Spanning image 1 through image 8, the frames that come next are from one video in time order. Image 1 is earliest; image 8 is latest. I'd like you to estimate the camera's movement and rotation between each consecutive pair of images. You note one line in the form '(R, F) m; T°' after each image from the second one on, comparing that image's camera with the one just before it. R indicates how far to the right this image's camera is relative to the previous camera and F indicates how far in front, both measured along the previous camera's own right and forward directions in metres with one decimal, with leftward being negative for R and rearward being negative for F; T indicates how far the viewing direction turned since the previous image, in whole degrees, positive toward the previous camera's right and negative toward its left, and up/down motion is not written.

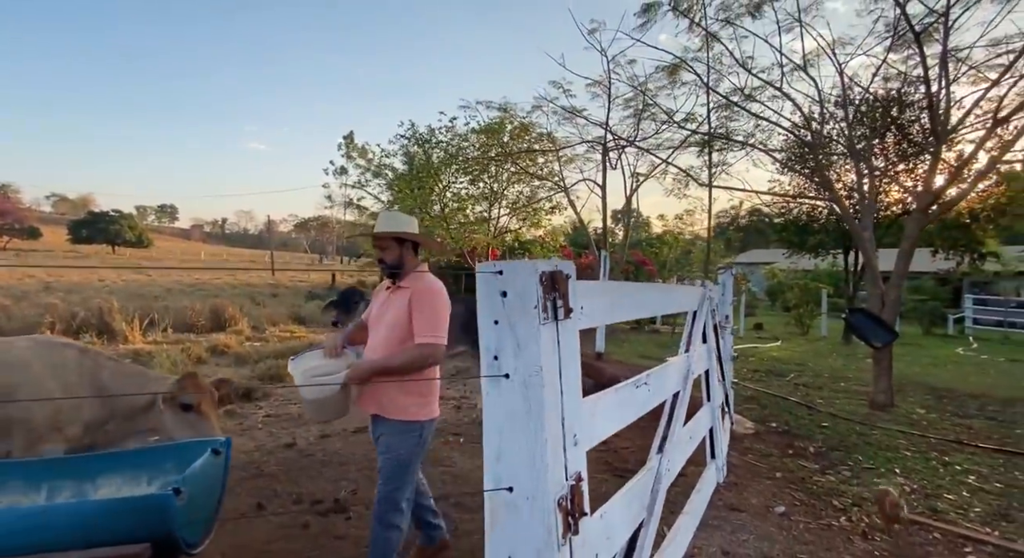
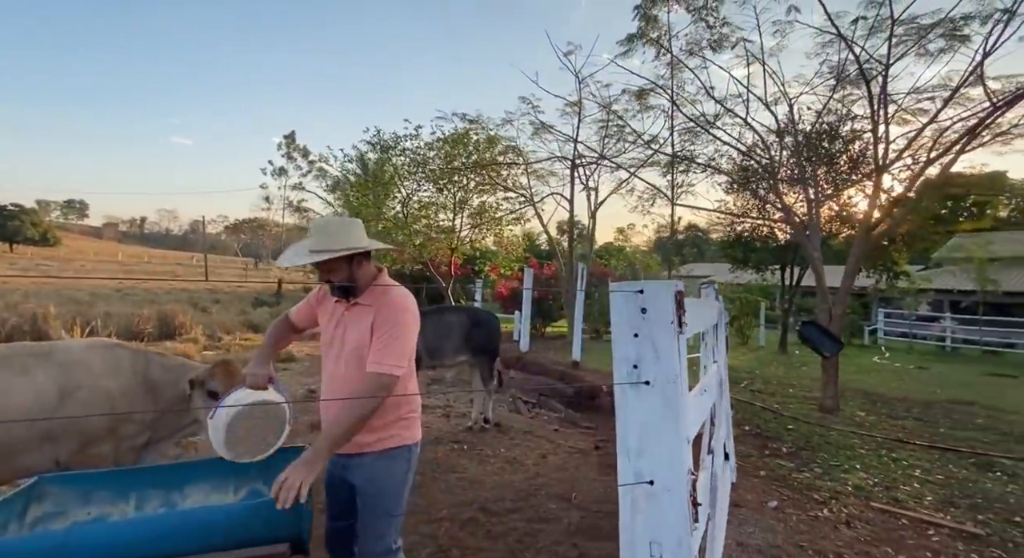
(-0.6, -0.1) m; +7°
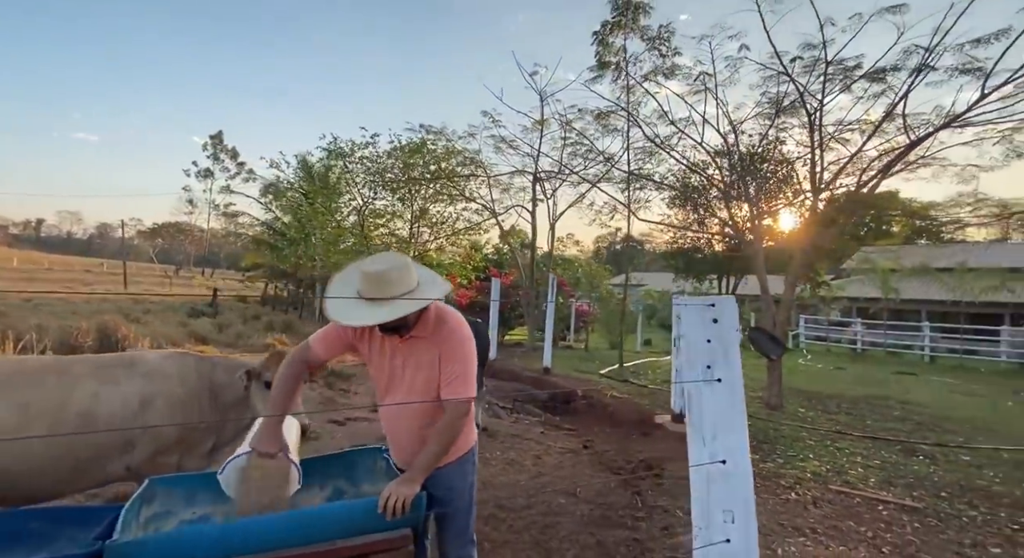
(-0.6, -0.2) m; +7°
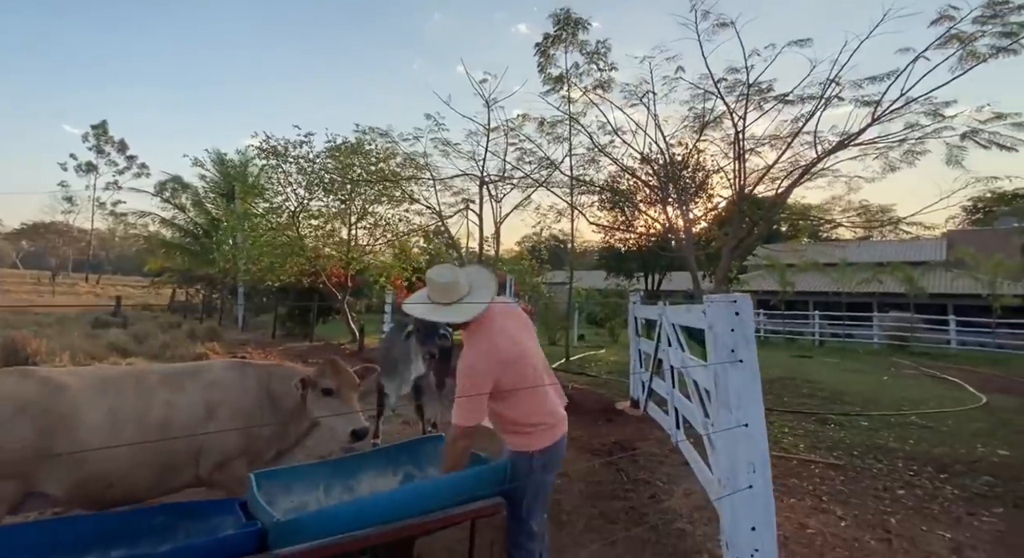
(-0.7, -0.3) m; +9°
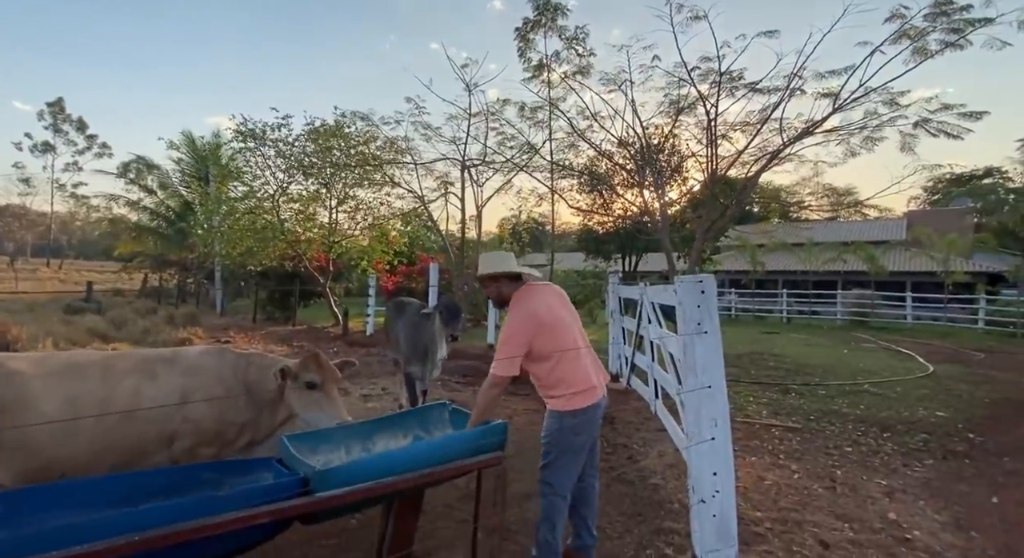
(-0.1, -0.3) m; +3°
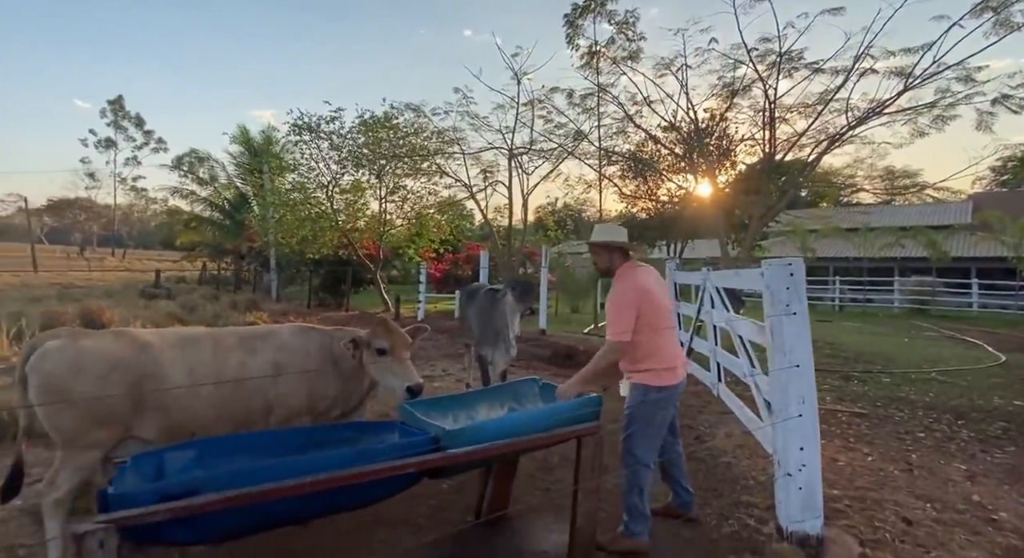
(-0.3, -0.2) m; -4°
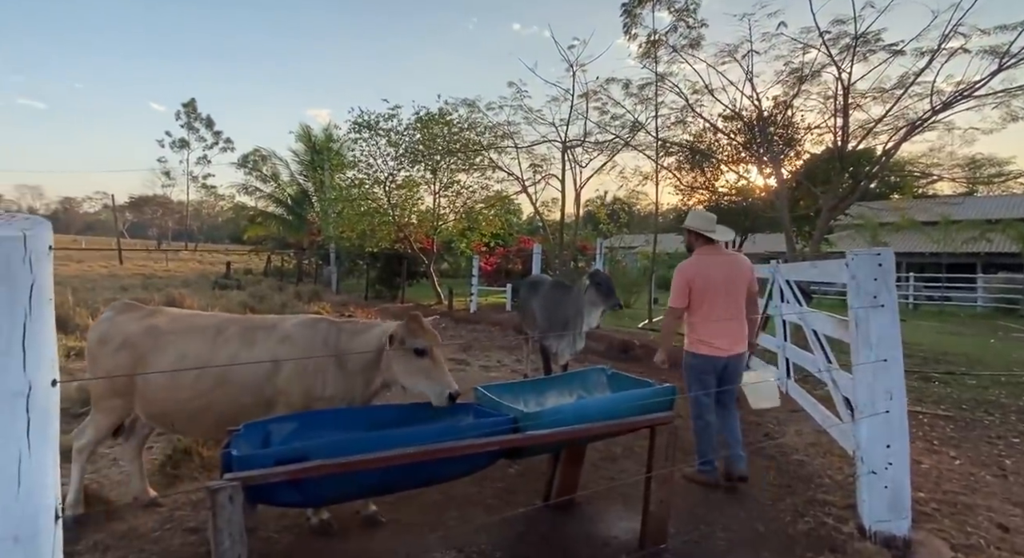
(-0.2, -0.1) m; -5°
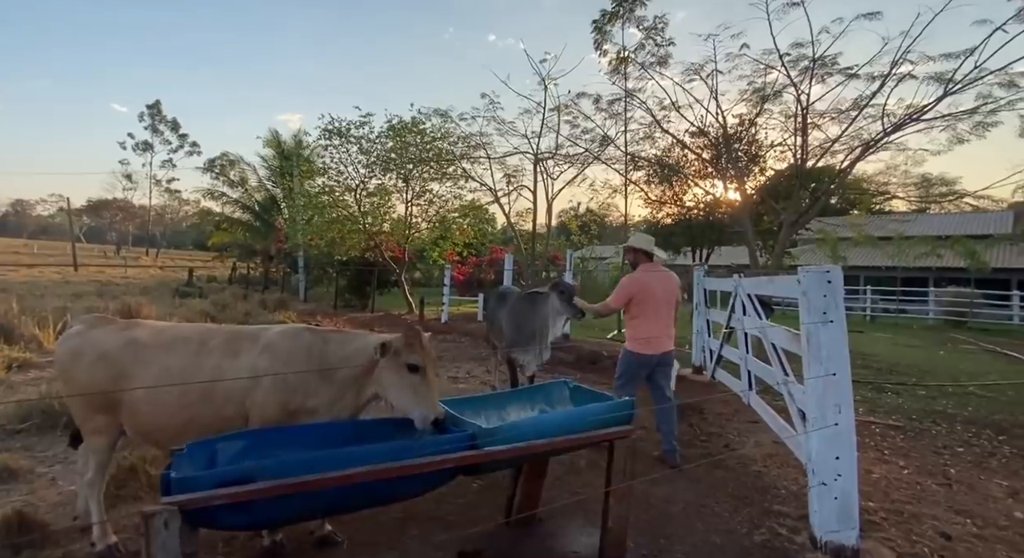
(+0.1, 0.0) m; +3°
